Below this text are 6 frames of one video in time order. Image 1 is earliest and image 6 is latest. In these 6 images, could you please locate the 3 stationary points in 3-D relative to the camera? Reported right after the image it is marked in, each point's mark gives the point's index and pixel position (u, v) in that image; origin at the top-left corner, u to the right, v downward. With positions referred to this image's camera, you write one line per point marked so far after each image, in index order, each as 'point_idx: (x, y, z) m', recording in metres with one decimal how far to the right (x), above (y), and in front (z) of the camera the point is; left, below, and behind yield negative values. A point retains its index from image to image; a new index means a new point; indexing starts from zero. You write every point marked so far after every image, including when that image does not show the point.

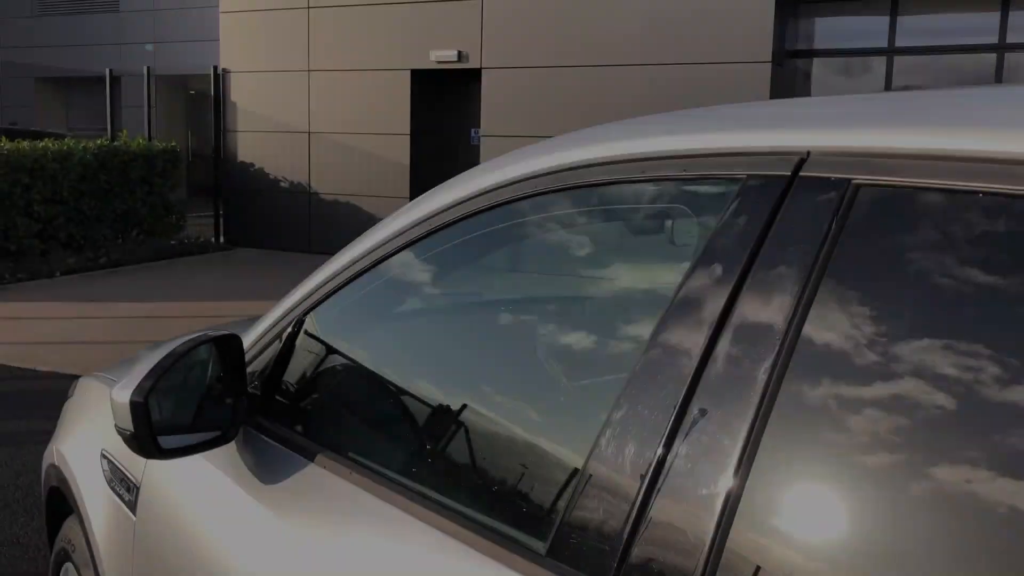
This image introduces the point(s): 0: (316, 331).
0: (-0.4, -0.1, +1.7) m
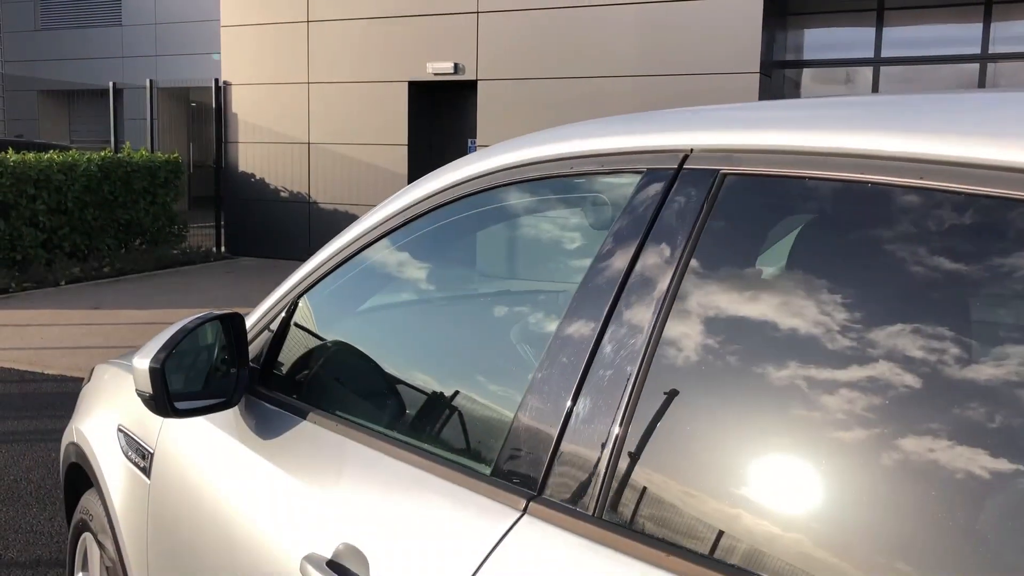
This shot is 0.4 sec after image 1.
0: (-0.4, -0.1, +1.9) m
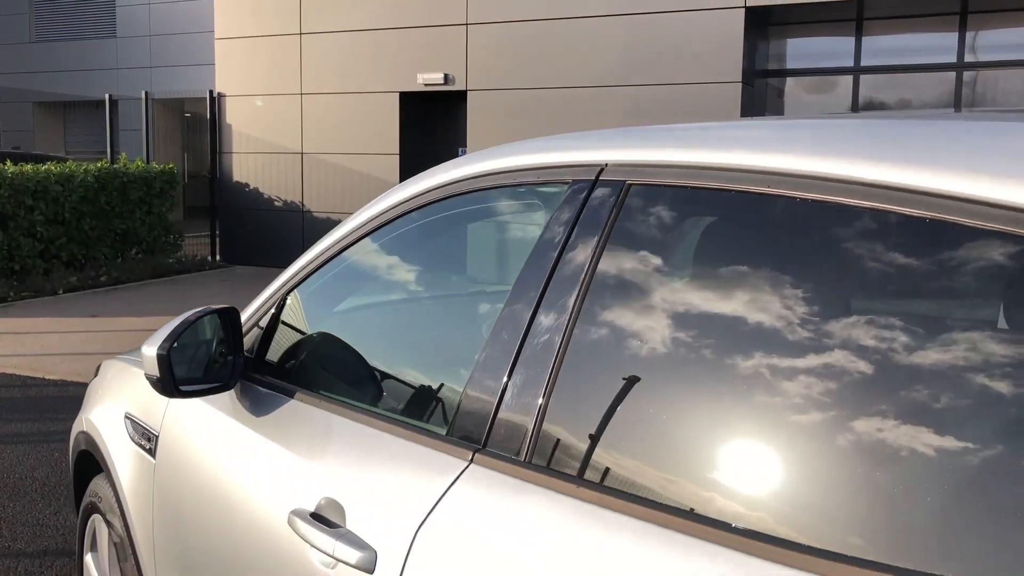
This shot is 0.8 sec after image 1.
0: (-0.5, -0.1, +2.1) m
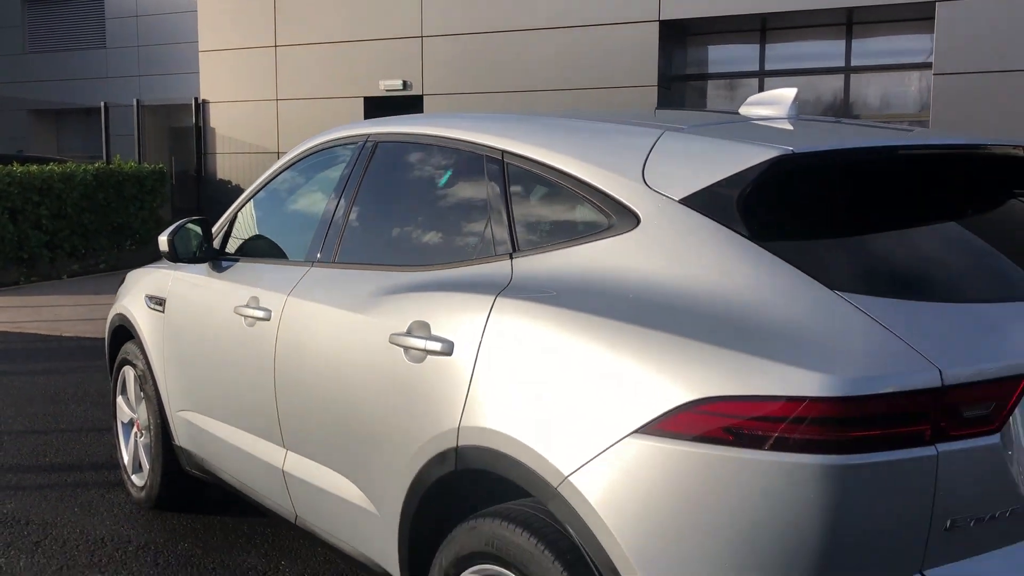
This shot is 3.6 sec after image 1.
0: (-1.1, +0.2, +3.8) m
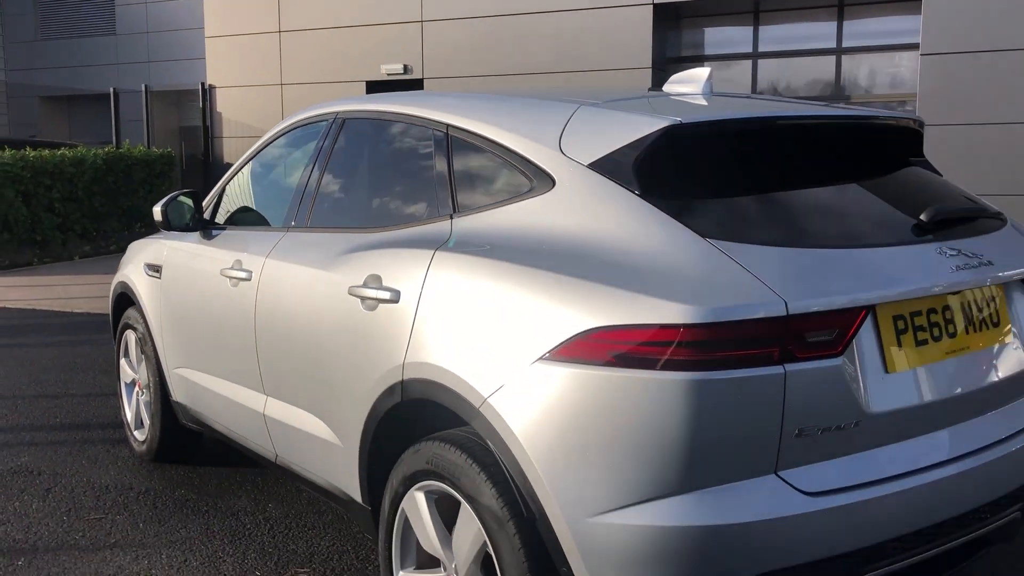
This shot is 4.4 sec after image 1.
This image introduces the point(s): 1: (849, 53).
0: (-1.2, +0.4, +4.2) m
1: (+4.4, +3.1, +12.7) m
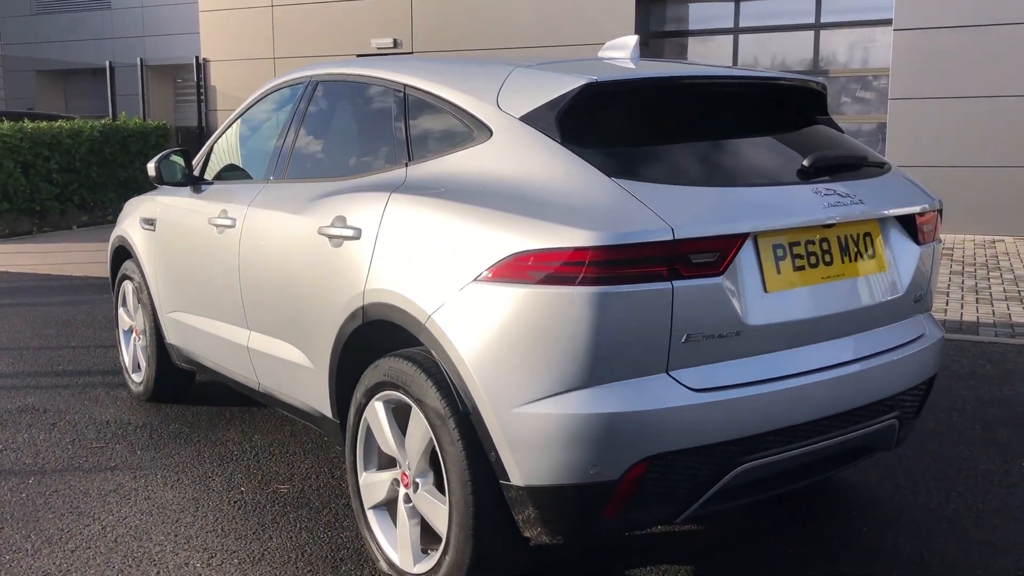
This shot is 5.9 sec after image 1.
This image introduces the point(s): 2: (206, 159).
0: (-1.4, +0.6, +4.6) m
1: (+4.2, +3.5, +13.0) m
2: (-1.5, +0.6, +4.6) m
